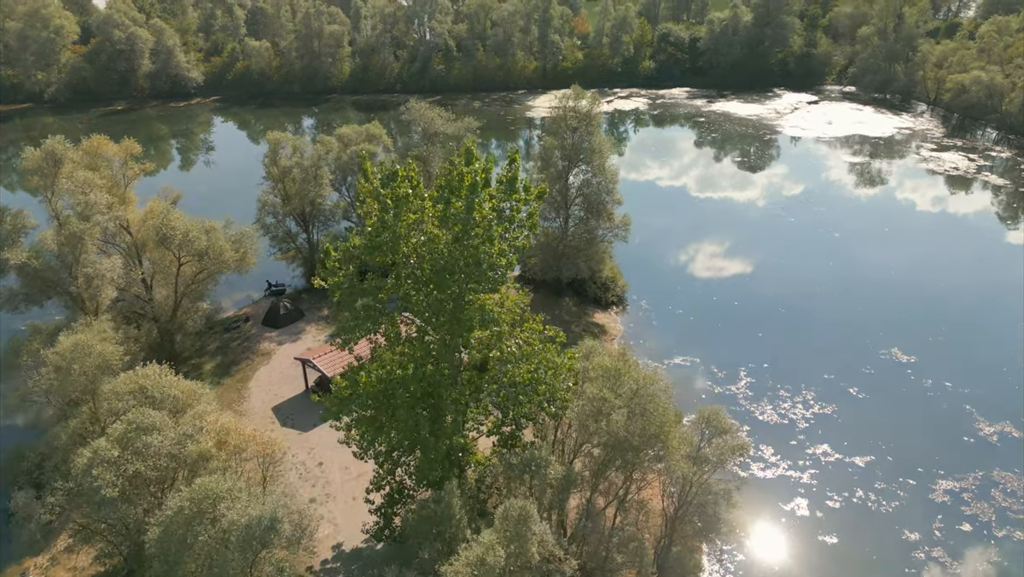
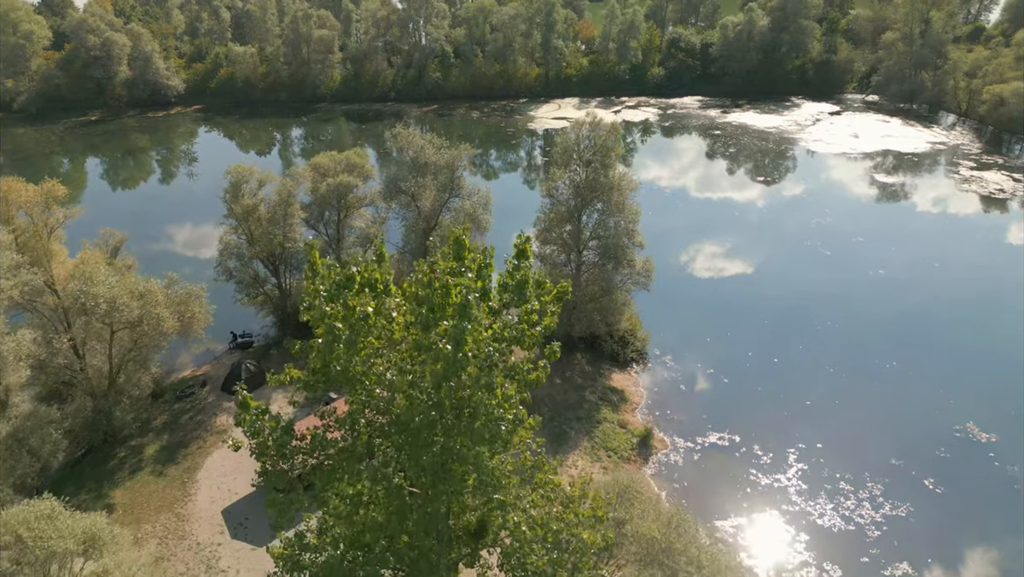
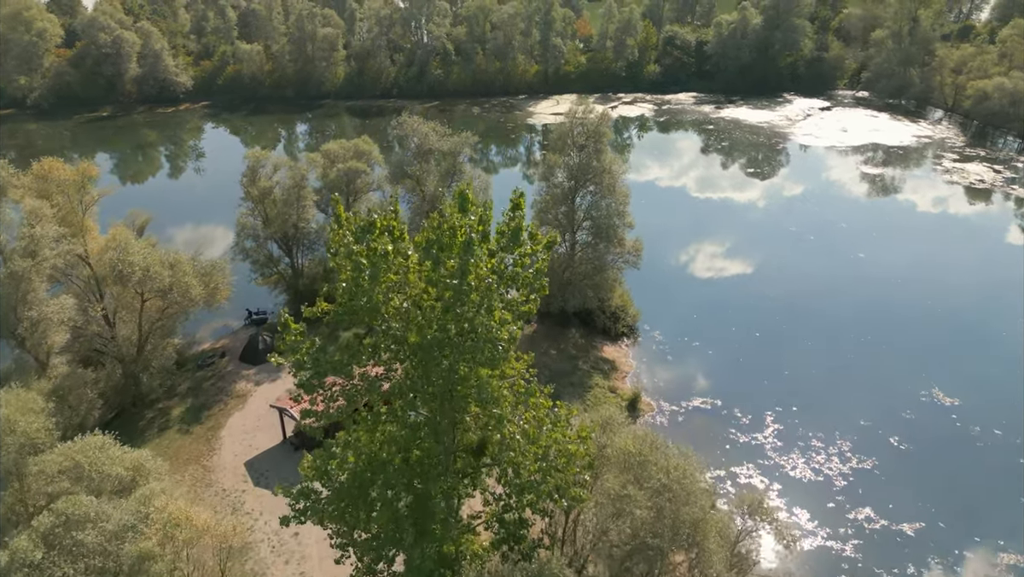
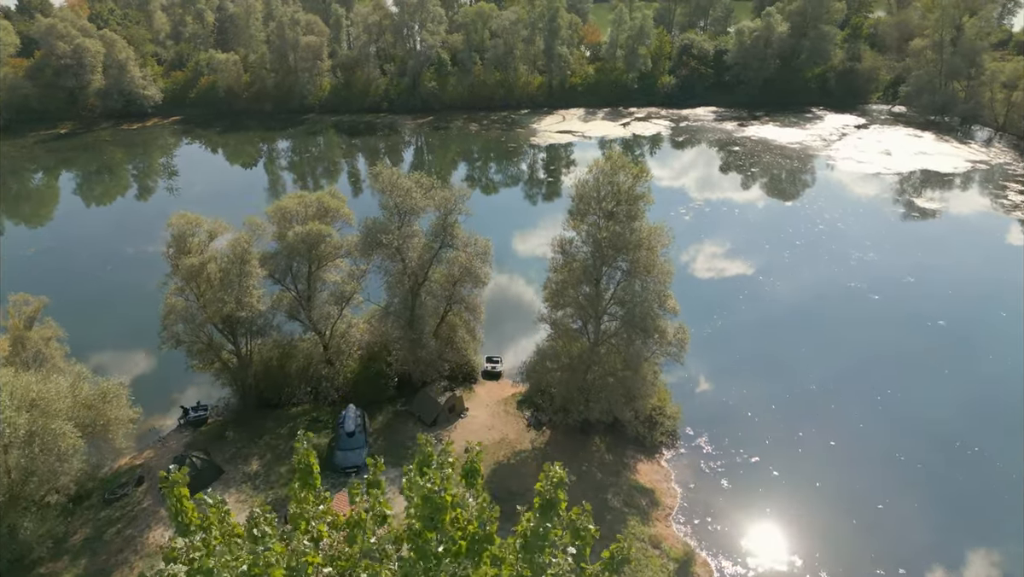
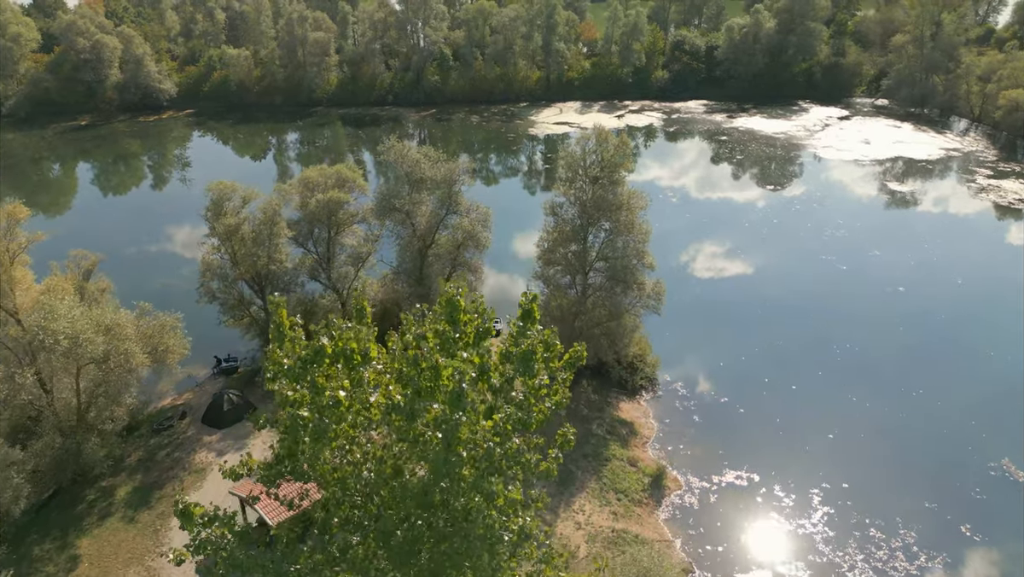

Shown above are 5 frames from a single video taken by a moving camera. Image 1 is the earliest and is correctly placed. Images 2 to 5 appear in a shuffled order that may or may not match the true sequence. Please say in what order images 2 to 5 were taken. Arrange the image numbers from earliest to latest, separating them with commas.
3, 2, 5, 4
